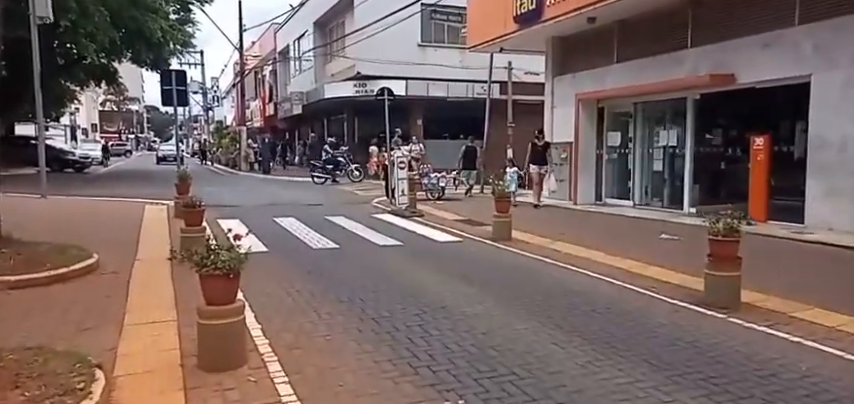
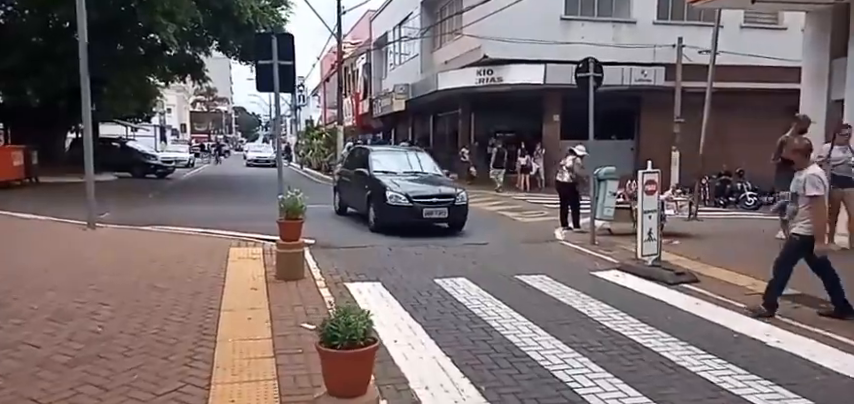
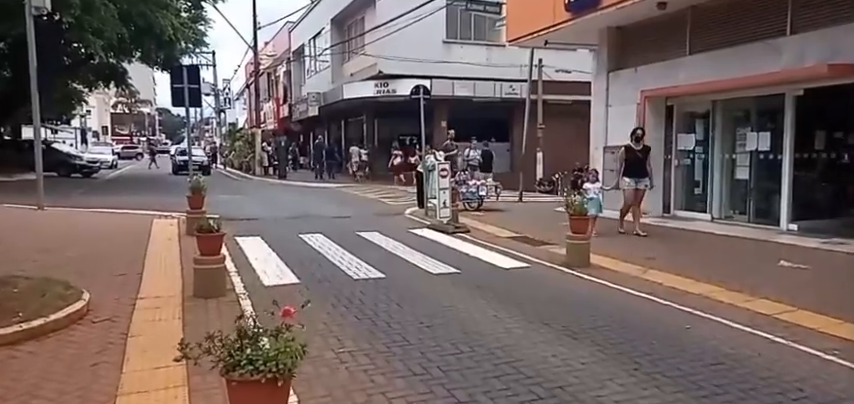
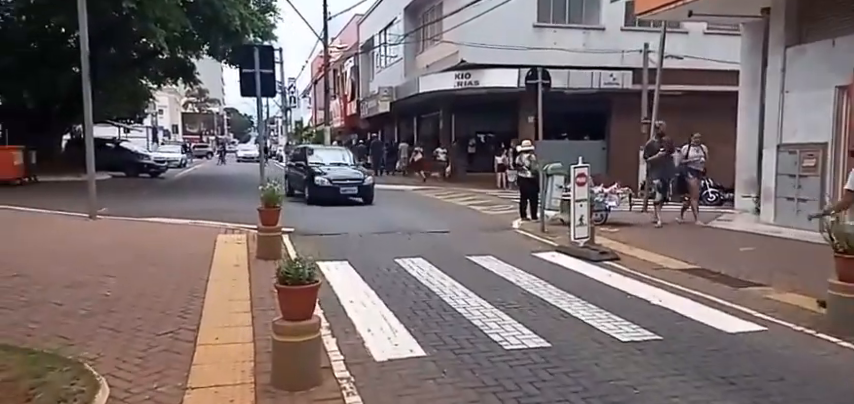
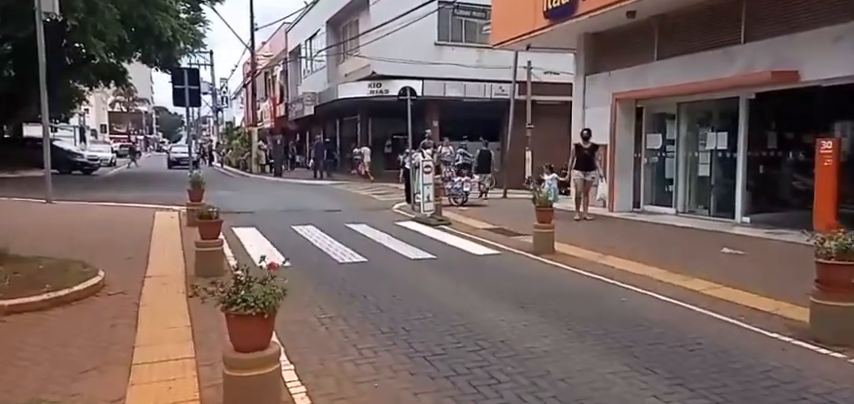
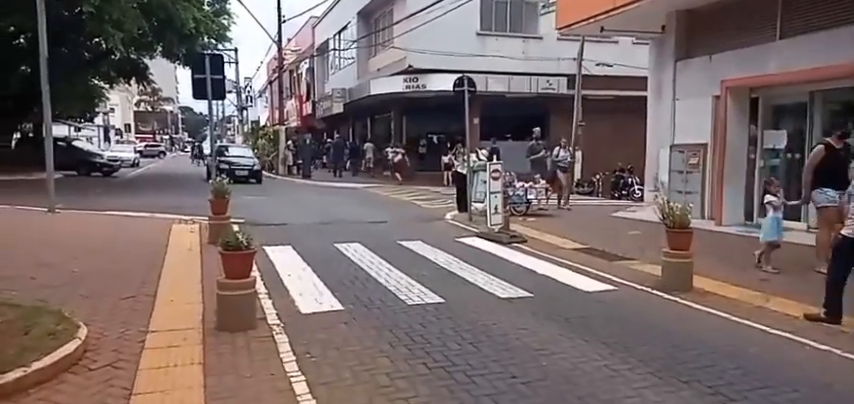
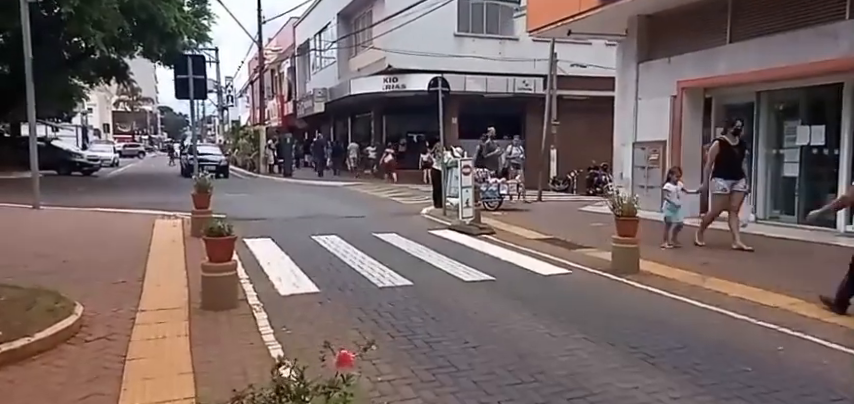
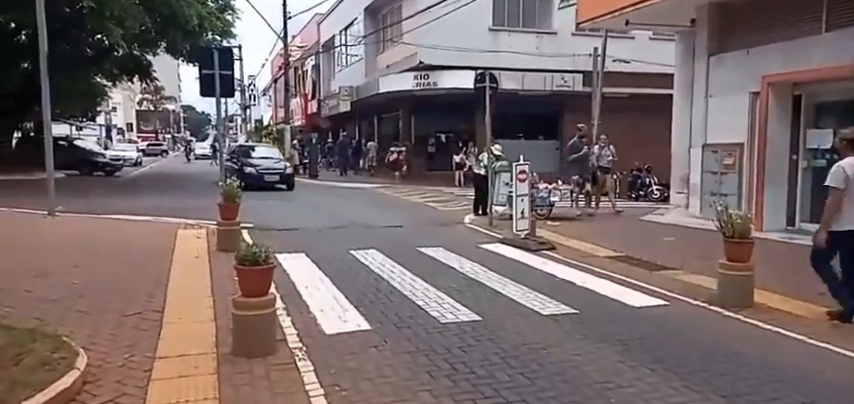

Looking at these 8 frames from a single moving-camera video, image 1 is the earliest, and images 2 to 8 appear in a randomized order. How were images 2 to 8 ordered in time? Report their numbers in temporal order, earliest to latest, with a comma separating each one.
5, 3, 7, 6, 8, 4, 2
